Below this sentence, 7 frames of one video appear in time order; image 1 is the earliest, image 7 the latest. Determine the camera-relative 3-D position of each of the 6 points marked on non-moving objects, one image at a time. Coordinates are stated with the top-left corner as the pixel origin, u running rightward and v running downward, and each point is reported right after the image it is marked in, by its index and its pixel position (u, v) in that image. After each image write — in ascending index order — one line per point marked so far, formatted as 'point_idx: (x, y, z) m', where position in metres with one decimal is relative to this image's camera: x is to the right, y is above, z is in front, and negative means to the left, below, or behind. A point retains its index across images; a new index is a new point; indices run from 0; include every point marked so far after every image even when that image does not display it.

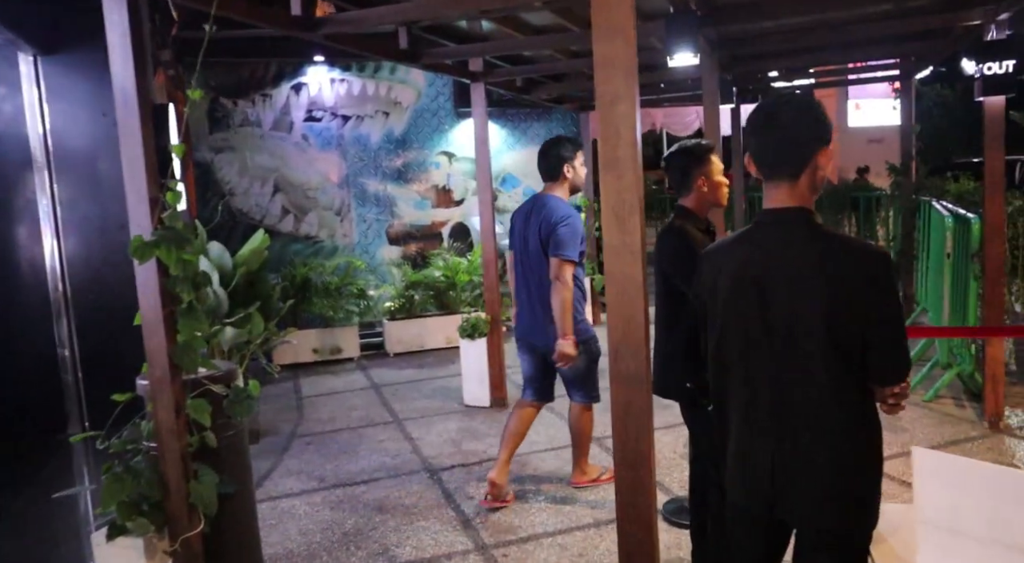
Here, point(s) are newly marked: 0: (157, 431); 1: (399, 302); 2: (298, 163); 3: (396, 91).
0: (-1.4, -0.6, +2.7) m
1: (-1.4, -0.2, +8.5) m
2: (-2.6, +1.4, +8.6) m
3: (-1.4, +2.4, +8.9) m
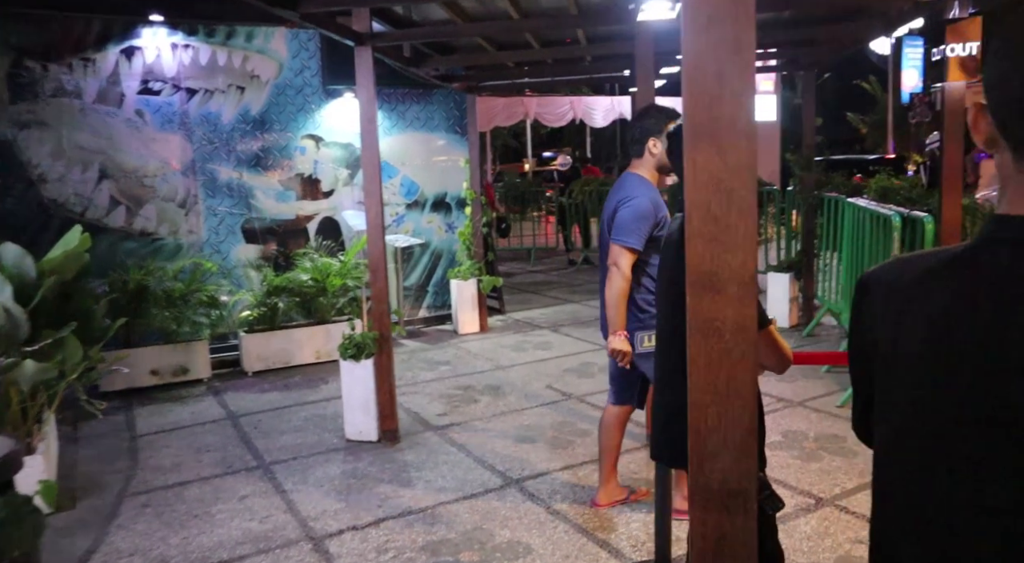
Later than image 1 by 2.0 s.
0: (-1.4, -0.7, +1.6) m
1: (-2.6, -0.3, +7.2) m
2: (-3.8, +1.3, +7.1) m
3: (-2.7, +2.3, +7.6) m
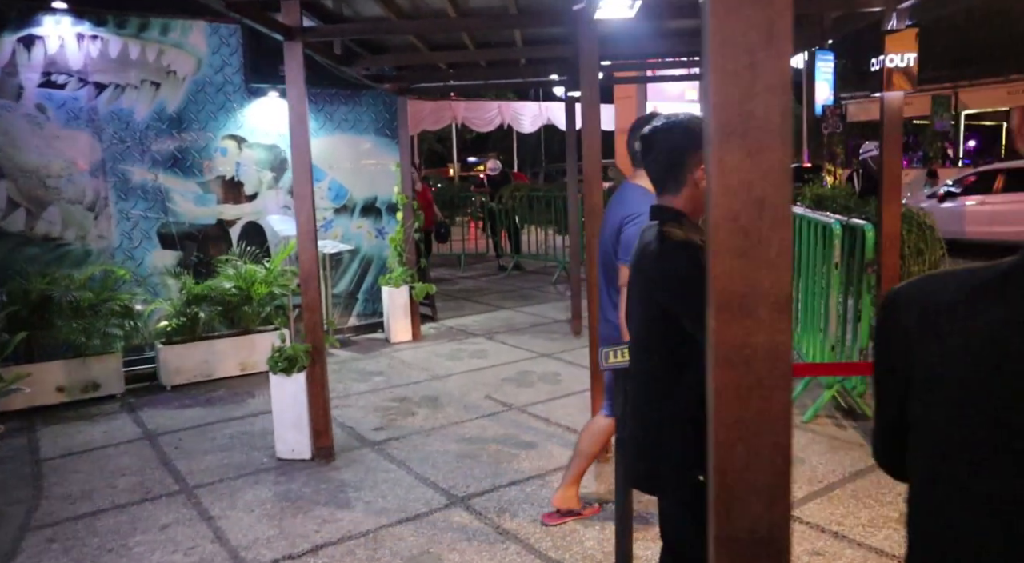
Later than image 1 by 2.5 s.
0: (-1.5, -0.7, +1.3) m
1: (-3.2, -0.4, +6.7) m
2: (-4.4, +1.3, +6.5) m
3: (-3.4, +2.2, +7.1) m
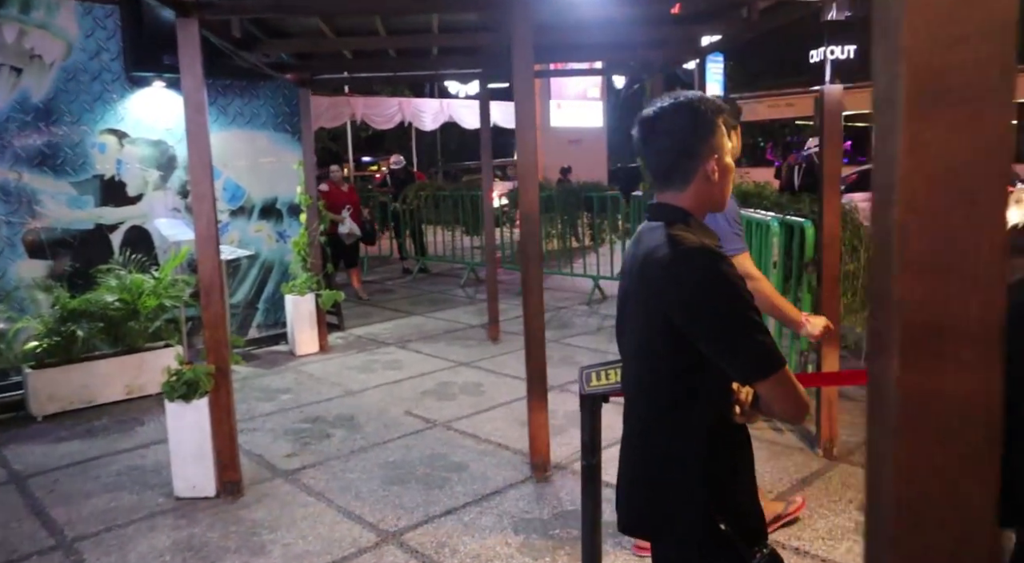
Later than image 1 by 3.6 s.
0: (-1.4, -0.8, +0.7) m
1: (-3.8, -0.5, +5.9) m
2: (-5.0, +1.1, +5.5) m
3: (-4.2, +2.1, +6.2) m
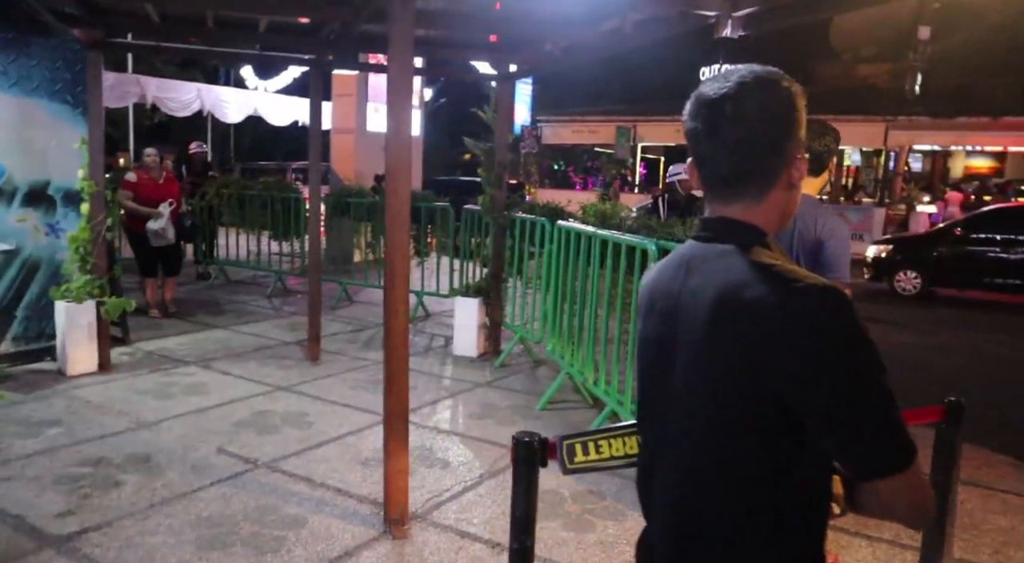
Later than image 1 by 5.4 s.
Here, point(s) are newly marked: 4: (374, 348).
0: (-1.1, -0.8, -0.2) m
1: (-4.9, -0.5, +4.2) m
2: (-5.8, +1.2, +3.5) m
3: (-5.1, +2.2, +4.4) m
4: (-1.7, -0.8, +8.8) m
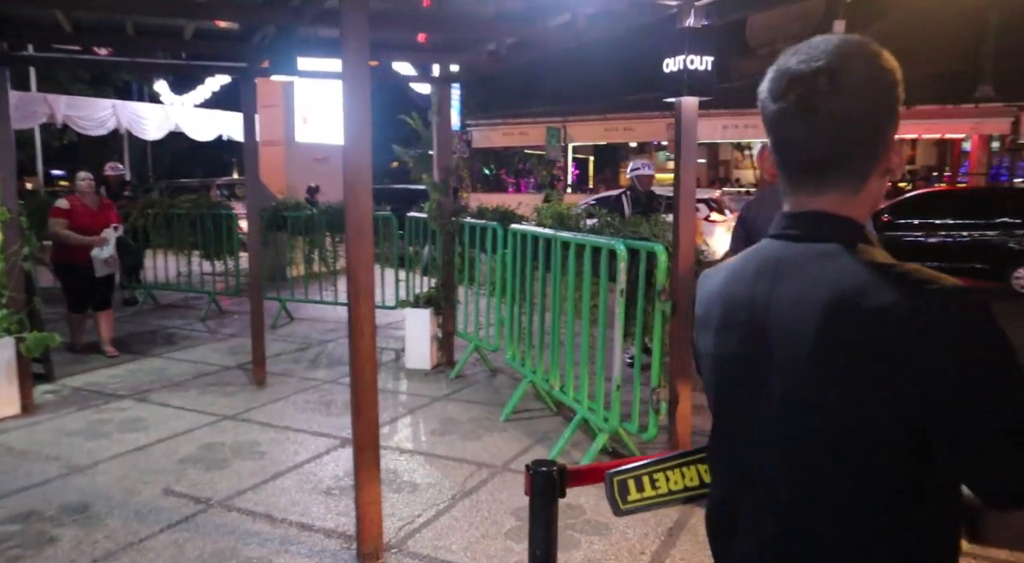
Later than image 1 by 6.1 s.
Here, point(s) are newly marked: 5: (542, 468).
0: (-0.8, -0.9, -0.5) m
1: (-5.0, -0.8, +3.5) m
2: (-6.0, +0.9, +2.8) m
3: (-5.4, +1.8, +3.8) m
4: (-2.2, -1.0, +8.5) m
5: (+0.1, -0.5, +1.9) m
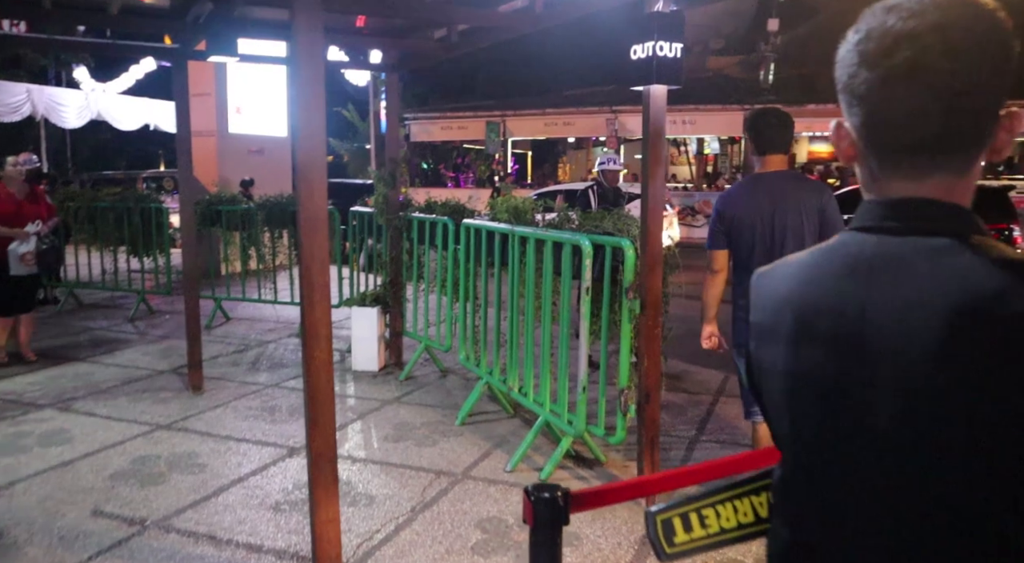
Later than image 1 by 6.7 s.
0: (-0.7, -0.9, -0.7) m
1: (-5.1, -0.8, +2.9) m
2: (-6.0, +0.8, +2.0) m
3: (-5.6, +1.8, +3.1) m
4: (-2.8, -1.0, +8.0) m
5: (+0.1, -0.5, +1.7) m
